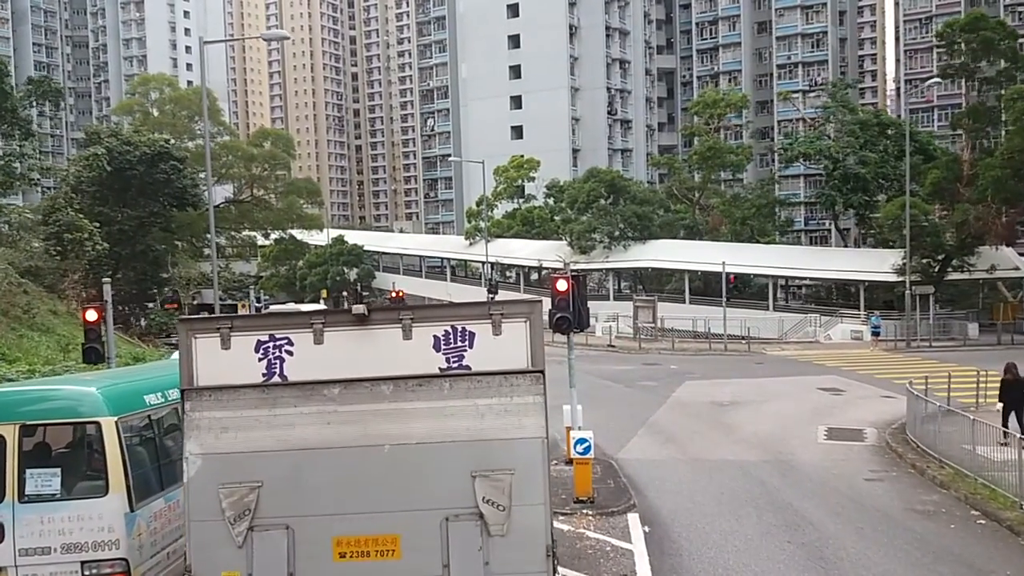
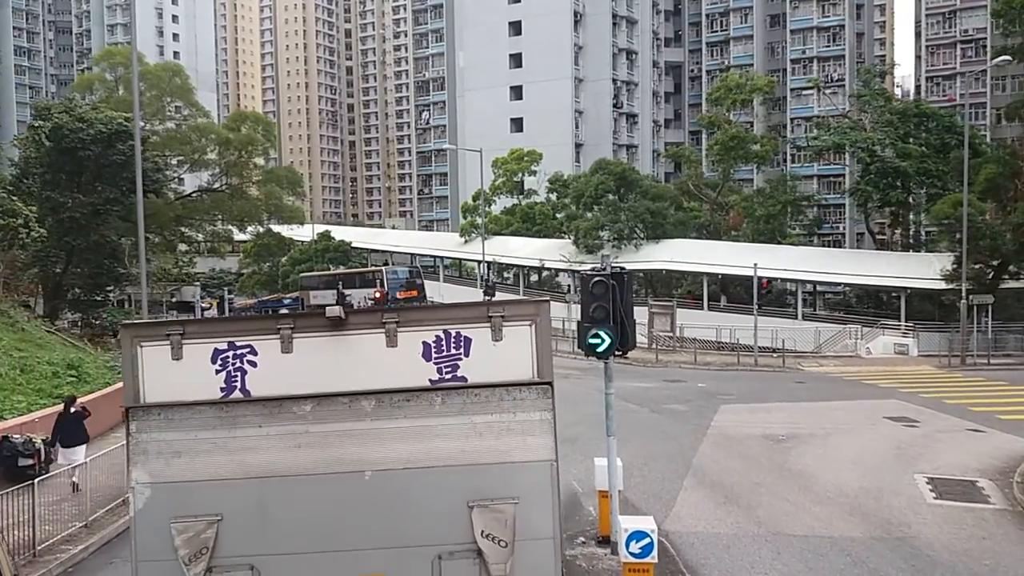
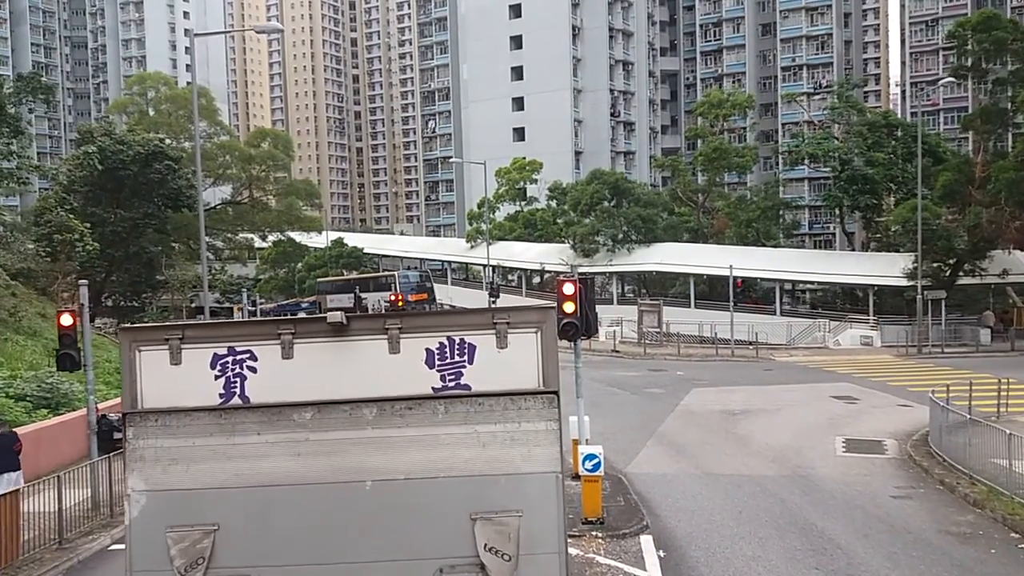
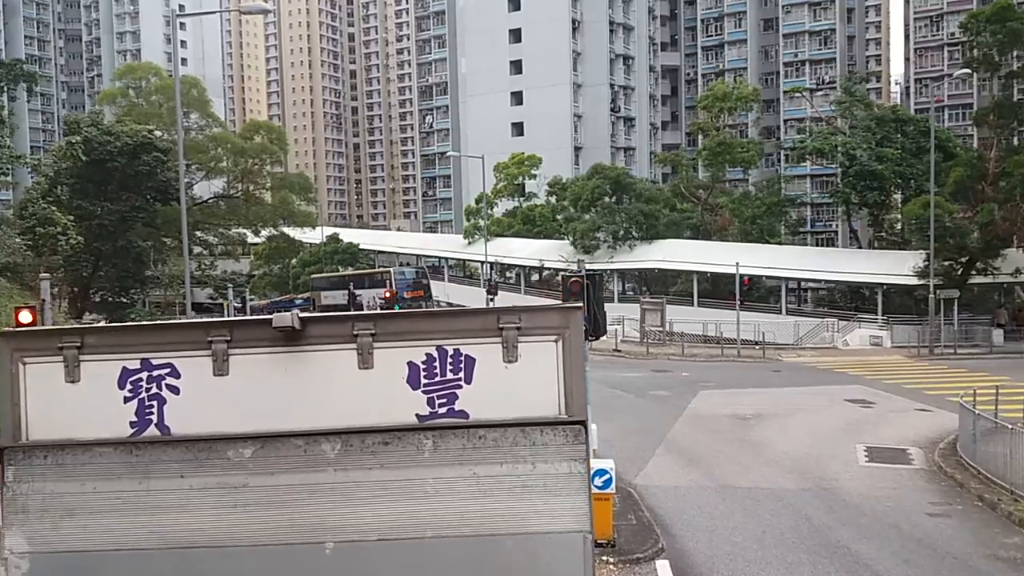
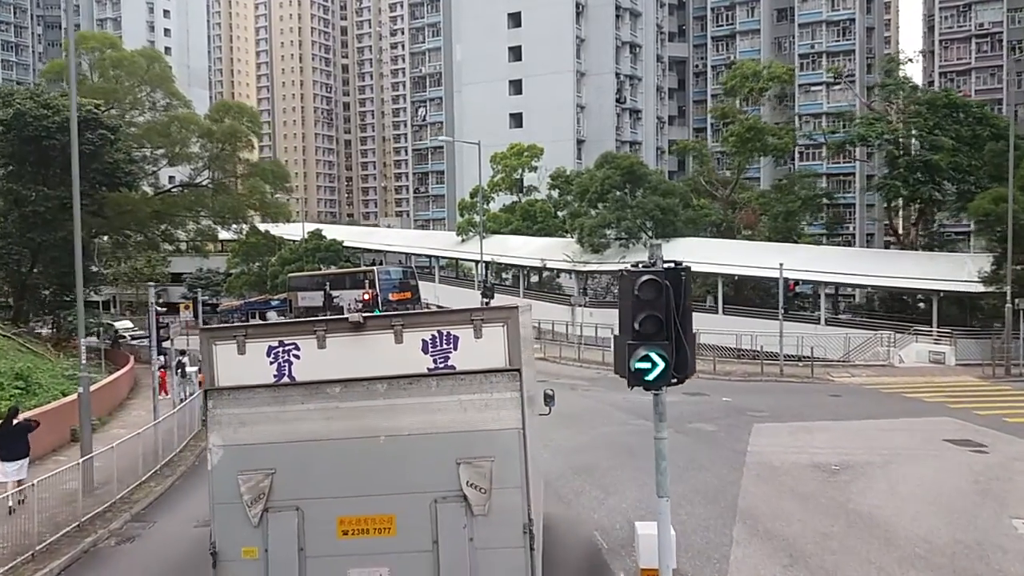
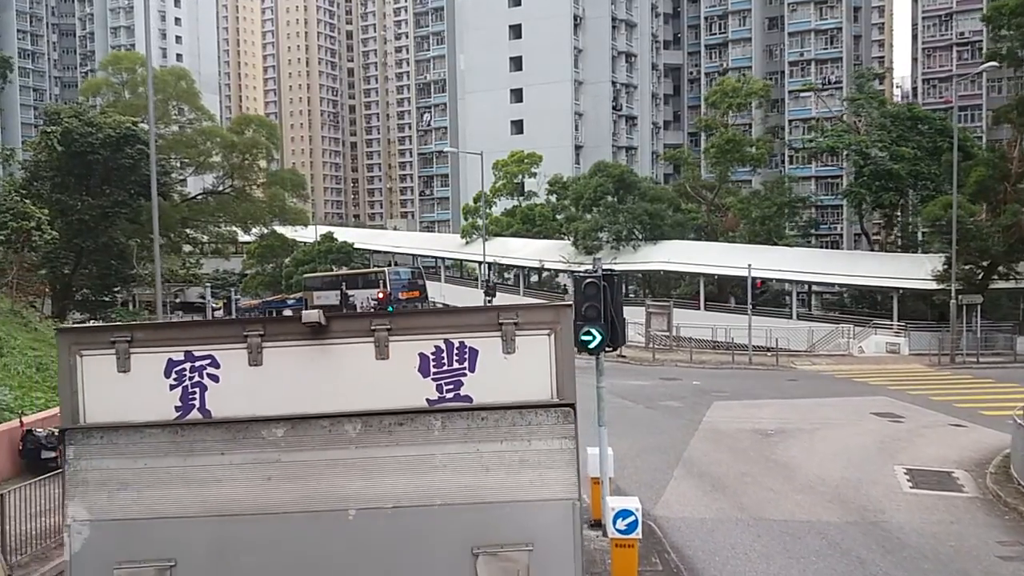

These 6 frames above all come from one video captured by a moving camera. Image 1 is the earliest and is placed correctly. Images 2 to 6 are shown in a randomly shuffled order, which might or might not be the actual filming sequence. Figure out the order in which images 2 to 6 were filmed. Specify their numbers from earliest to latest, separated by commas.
3, 4, 6, 2, 5
